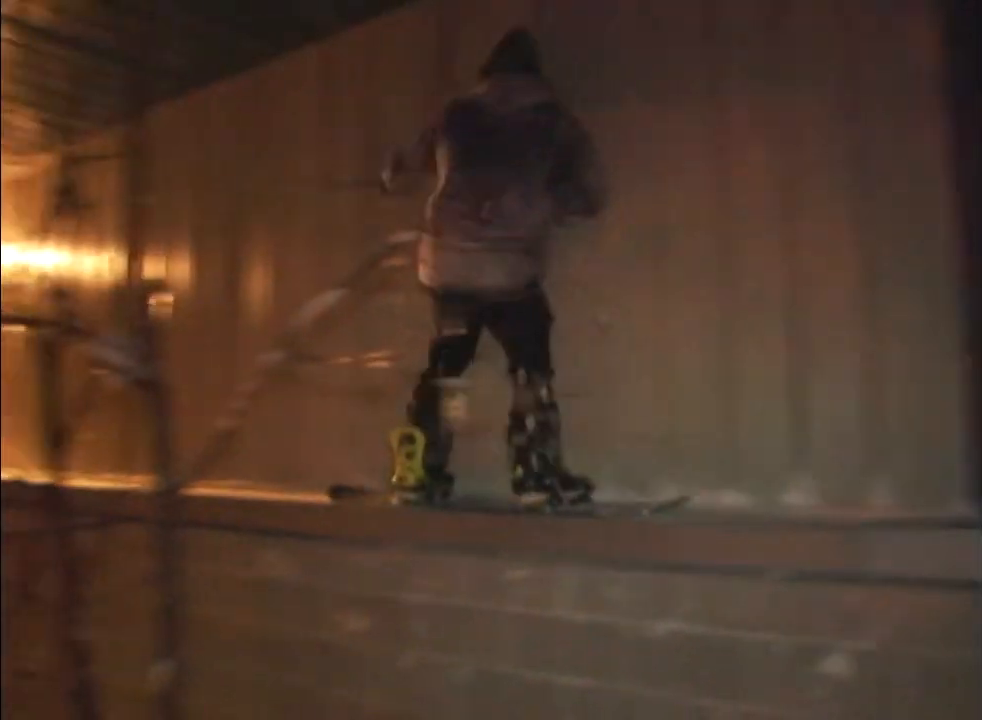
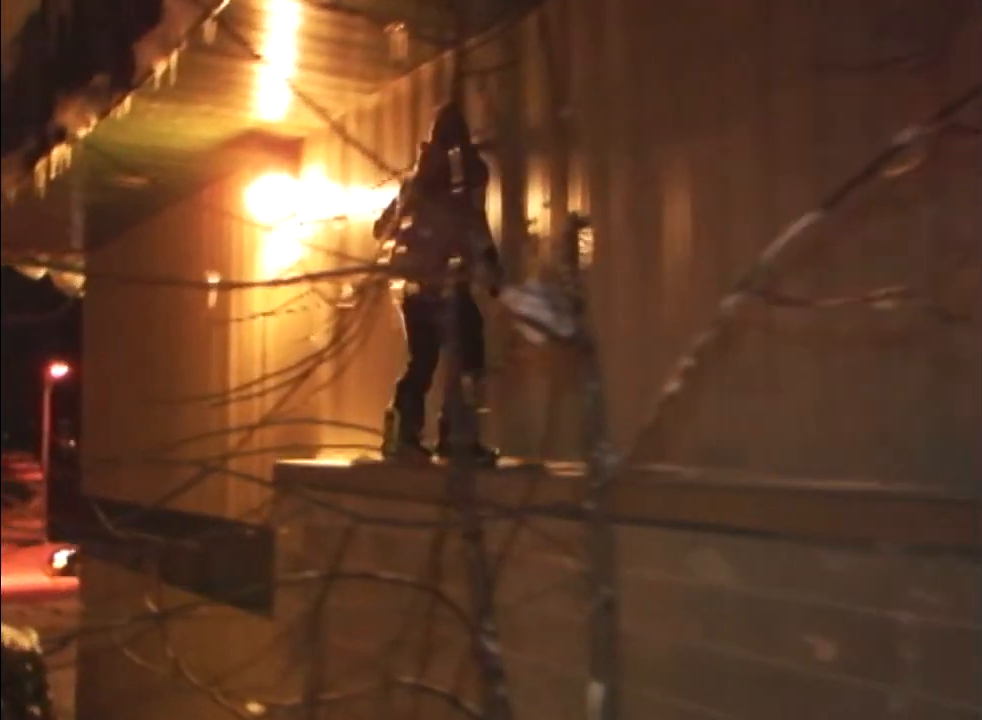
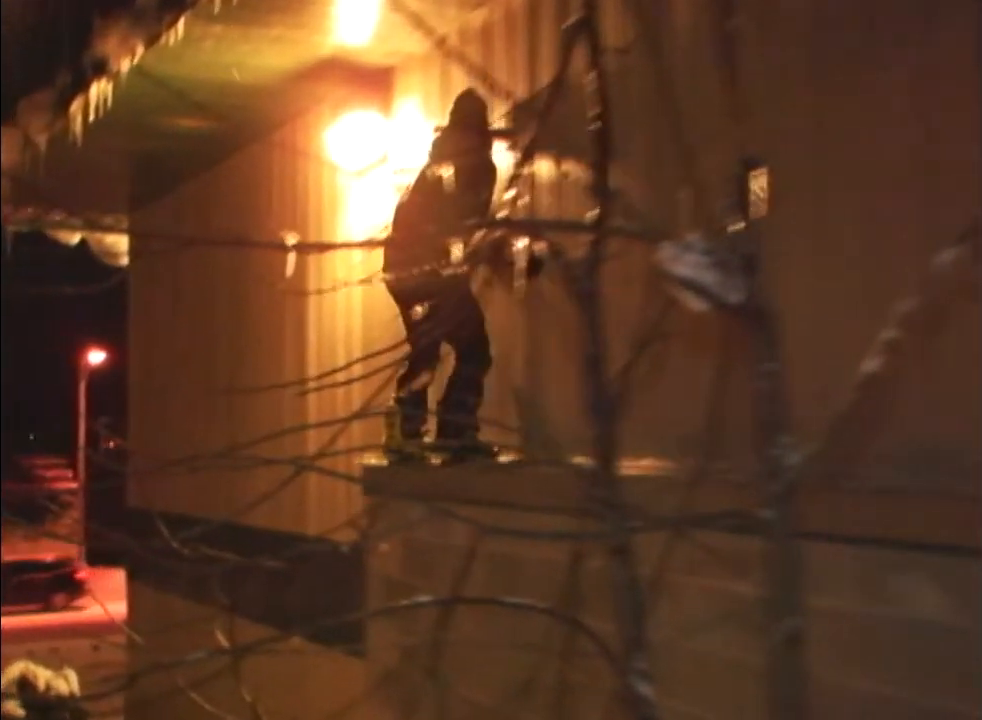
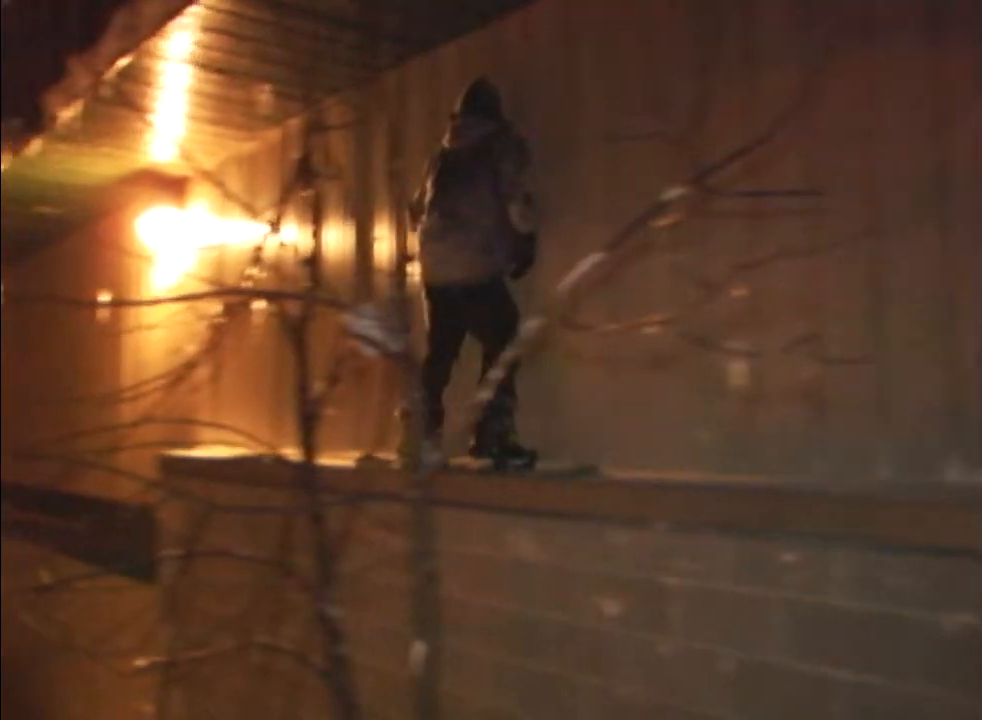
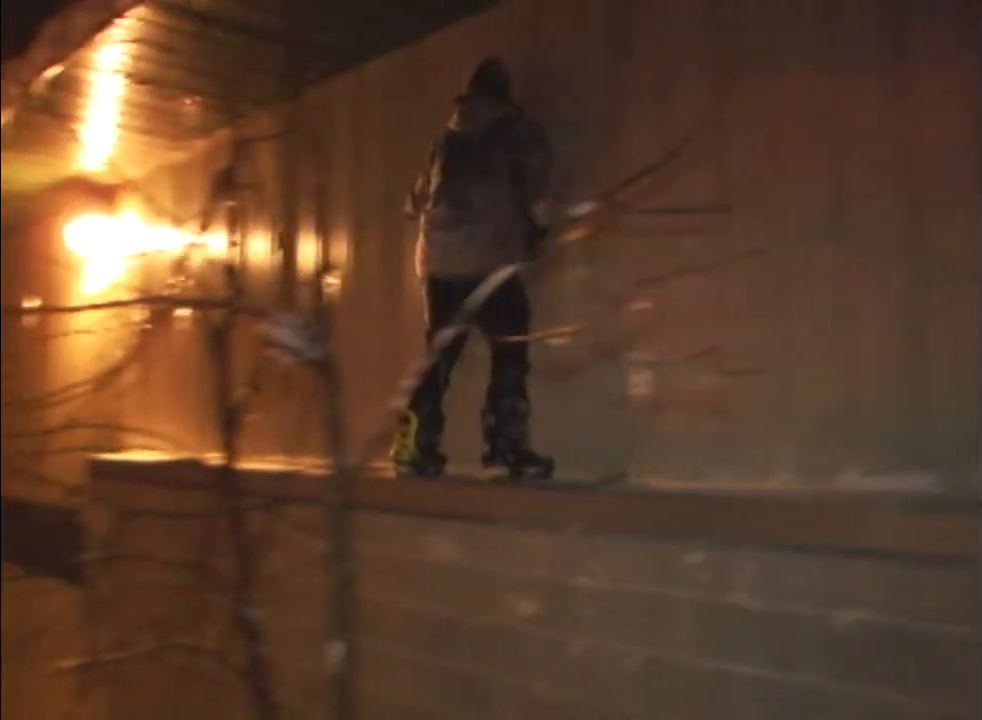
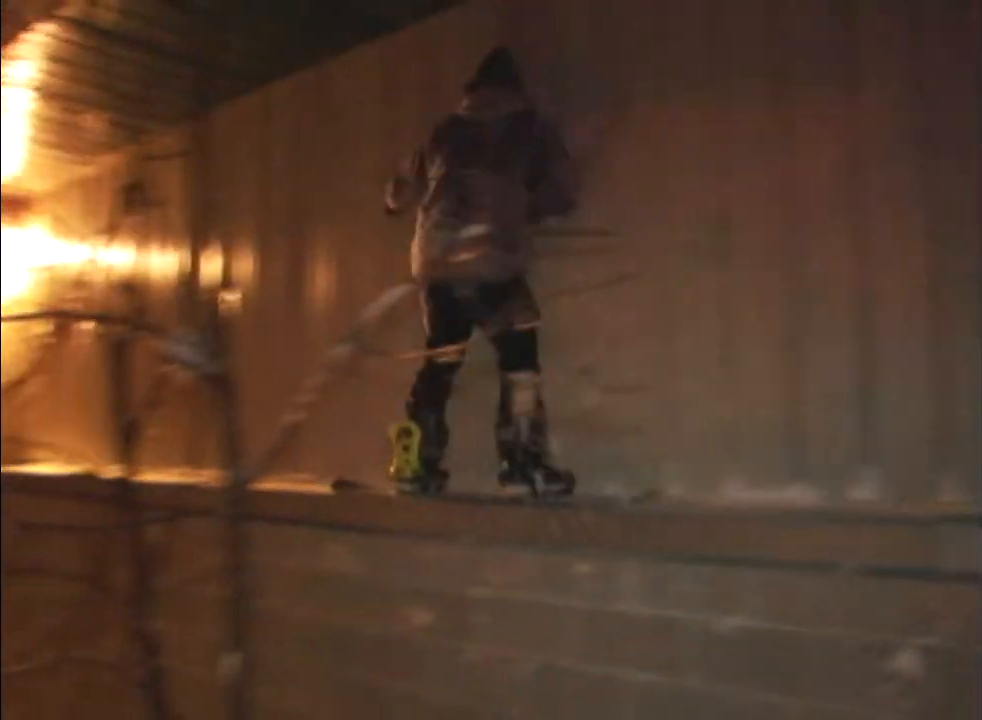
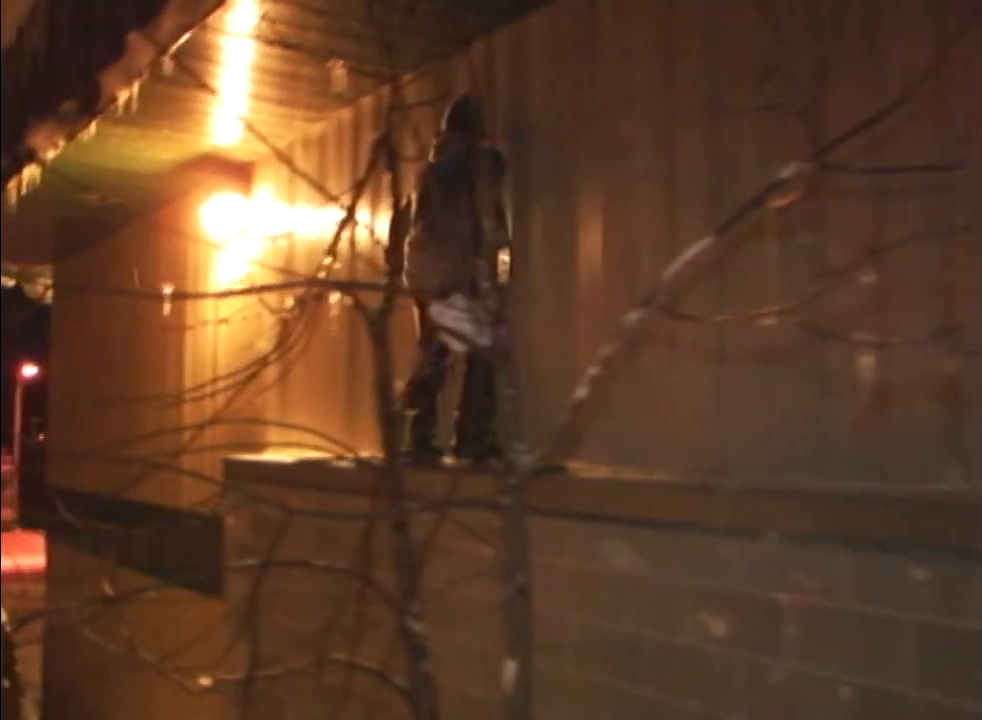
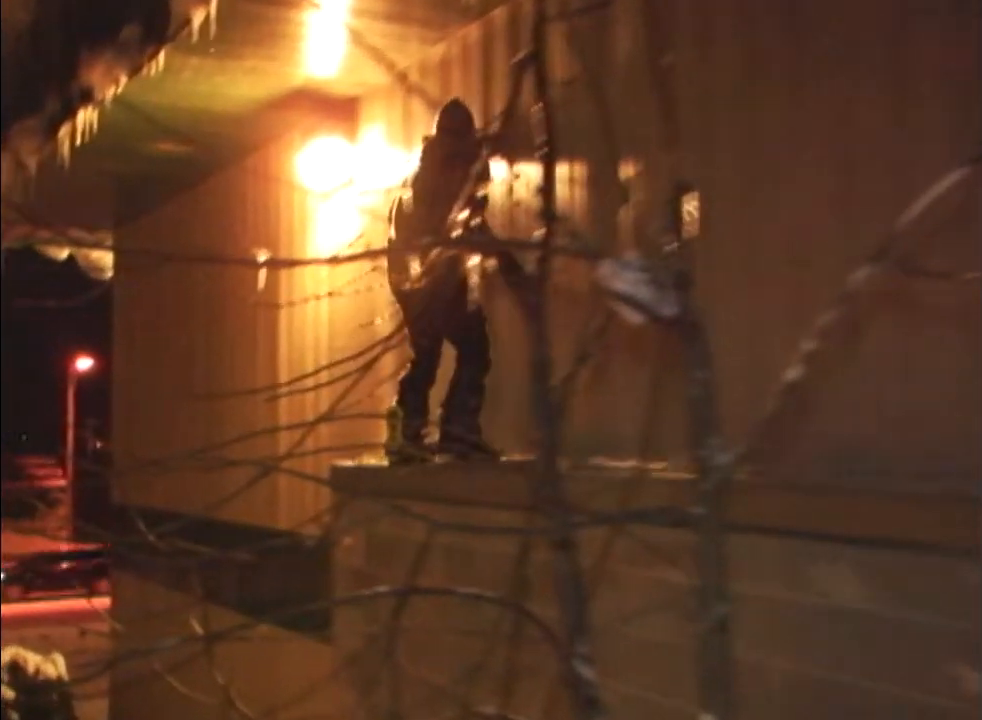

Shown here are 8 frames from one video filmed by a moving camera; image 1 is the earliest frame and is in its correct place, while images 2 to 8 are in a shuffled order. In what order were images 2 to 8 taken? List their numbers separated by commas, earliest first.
6, 5, 4, 7, 2, 8, 3
